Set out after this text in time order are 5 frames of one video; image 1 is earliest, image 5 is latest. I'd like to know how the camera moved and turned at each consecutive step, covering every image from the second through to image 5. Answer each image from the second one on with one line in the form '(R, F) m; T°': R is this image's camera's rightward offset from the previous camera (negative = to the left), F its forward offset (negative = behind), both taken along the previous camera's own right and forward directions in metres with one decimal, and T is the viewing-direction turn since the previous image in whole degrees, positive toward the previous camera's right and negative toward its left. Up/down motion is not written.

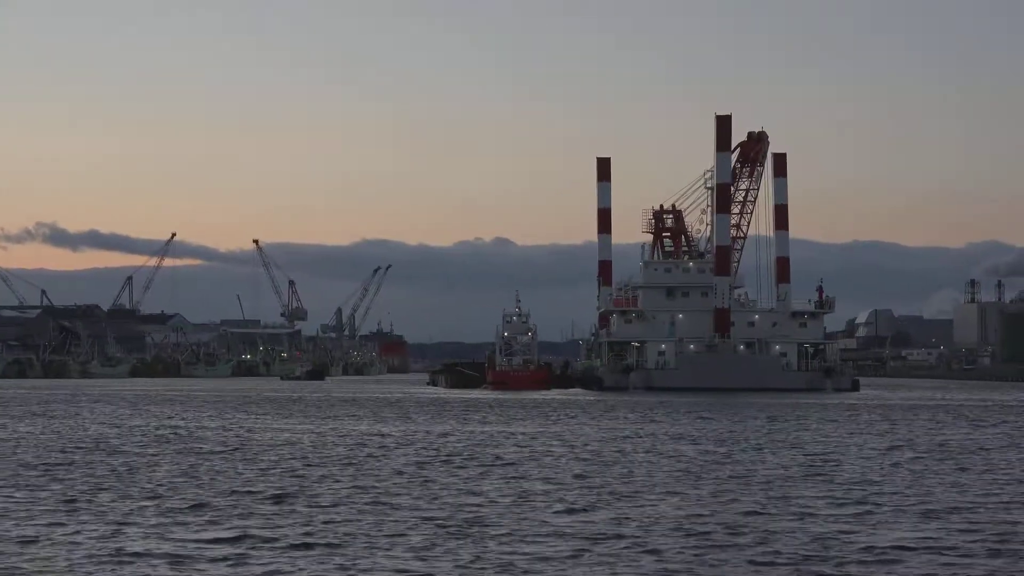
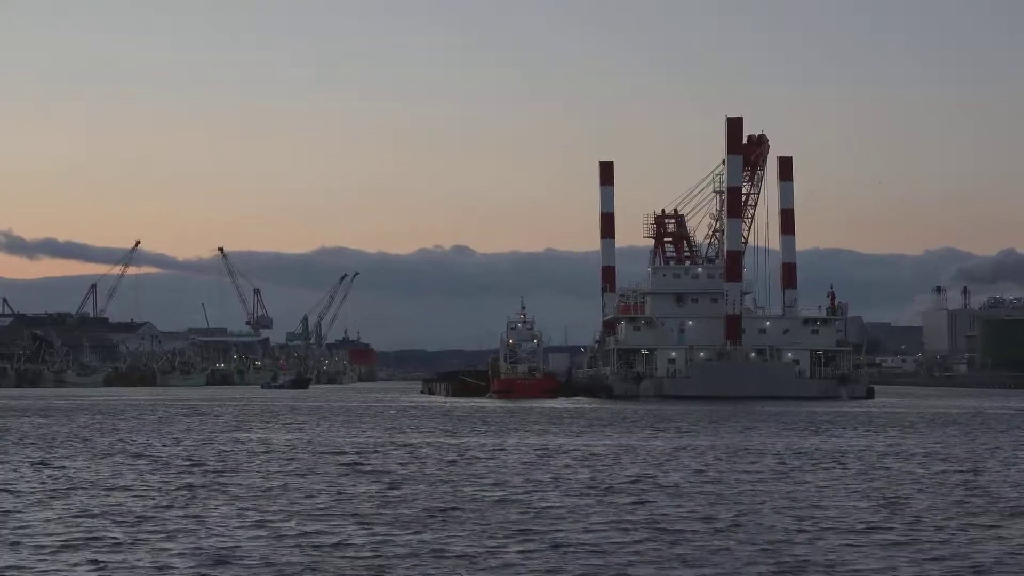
(-1.2, +1.2) m; +1°
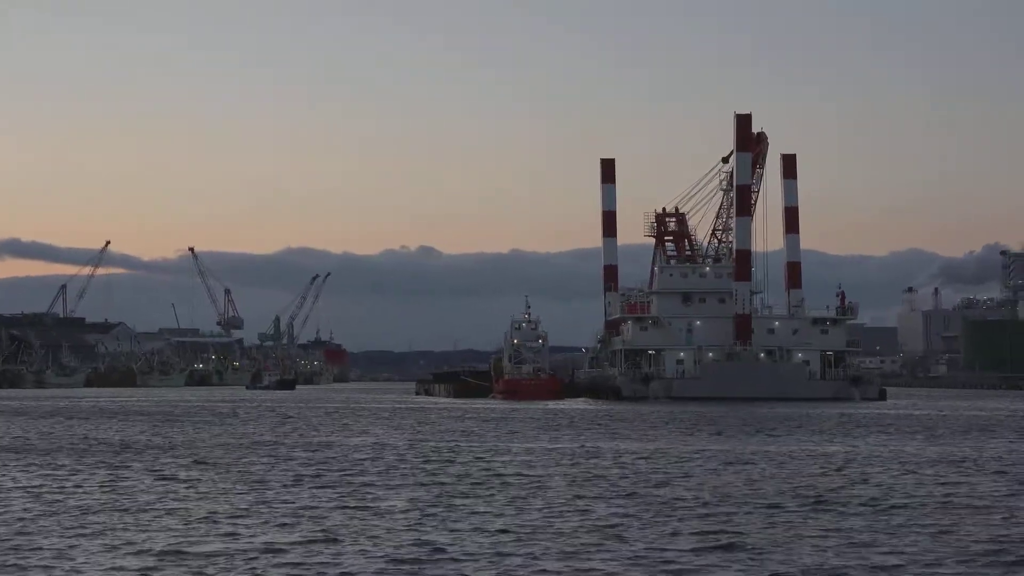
(-1.0, +1.0) m; +1°
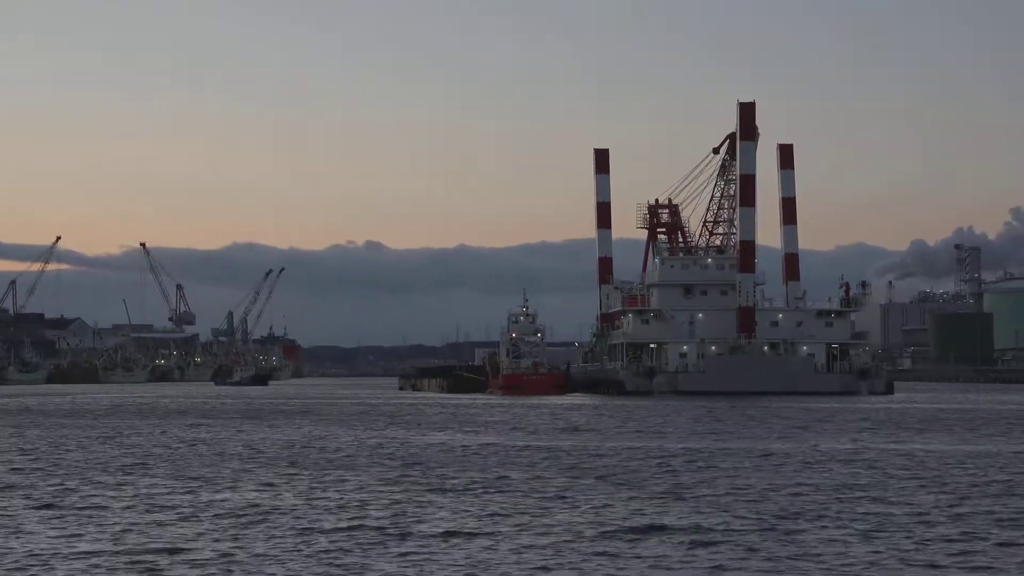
(-1.3, +1.3) m; +2°
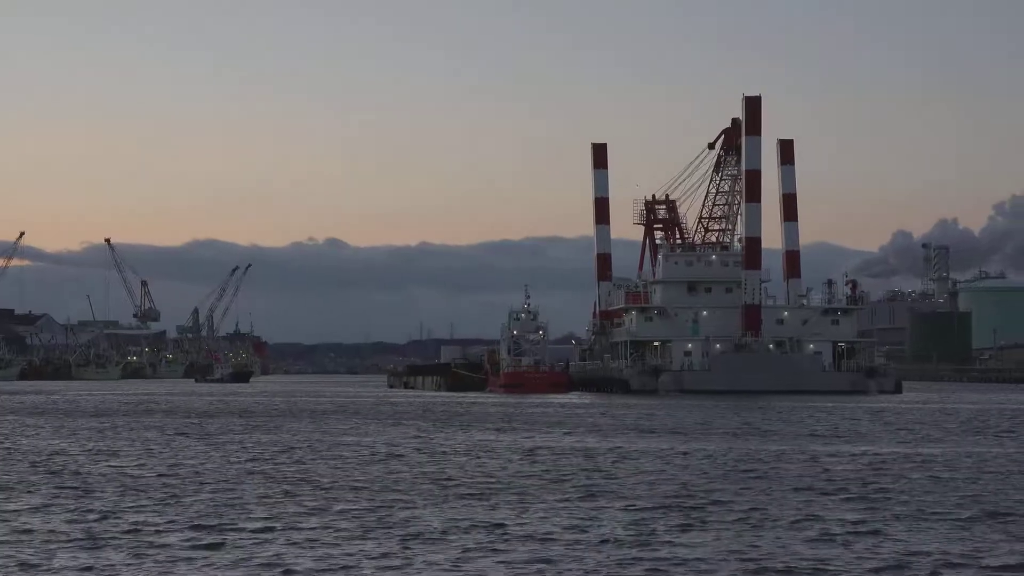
(-1.0, +1.0) m; +1°
